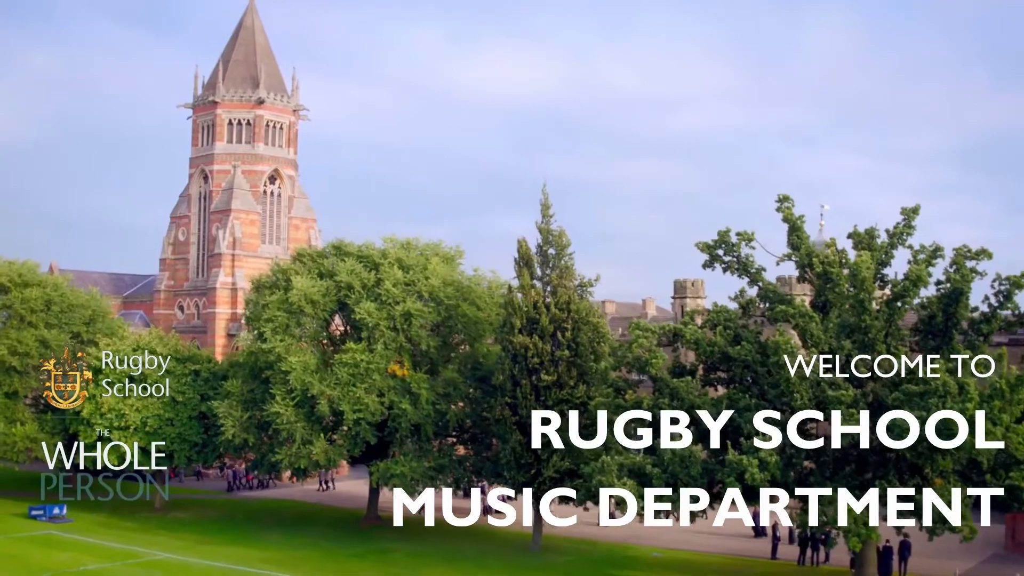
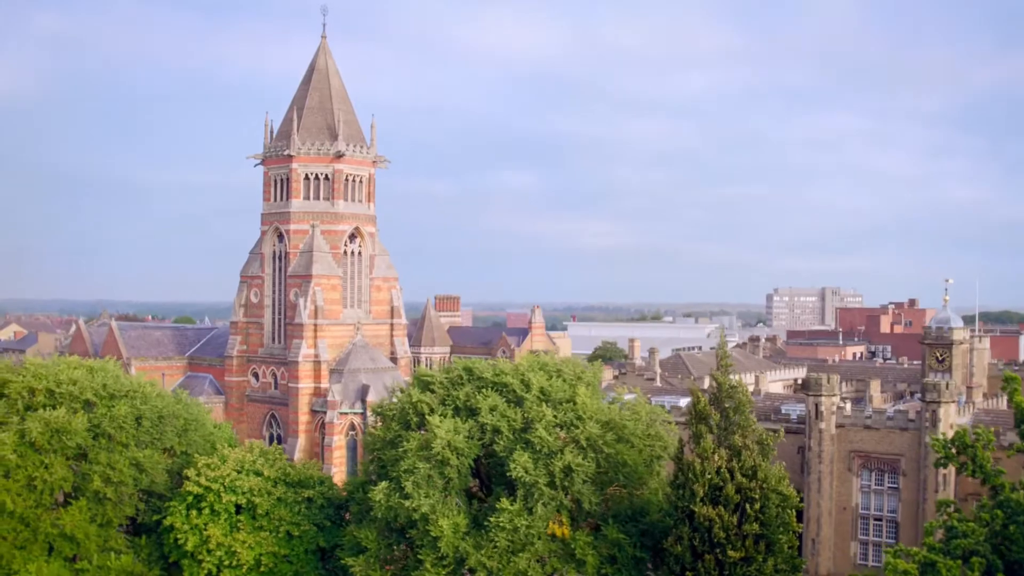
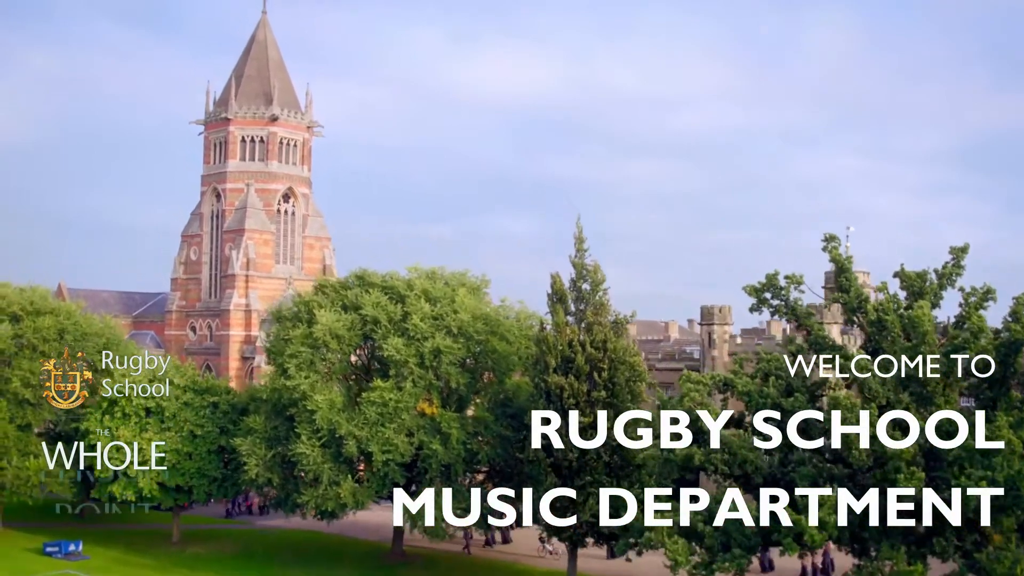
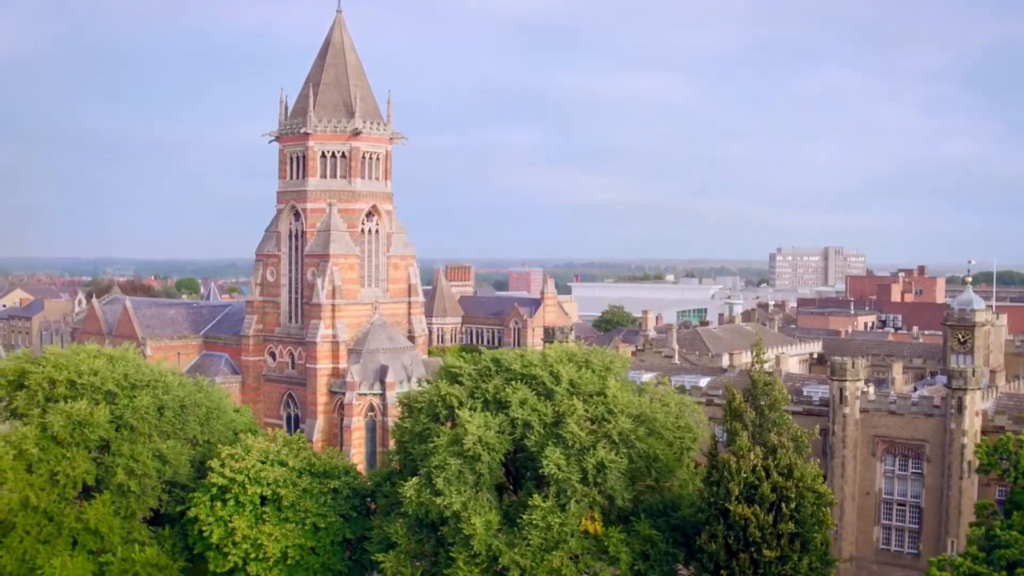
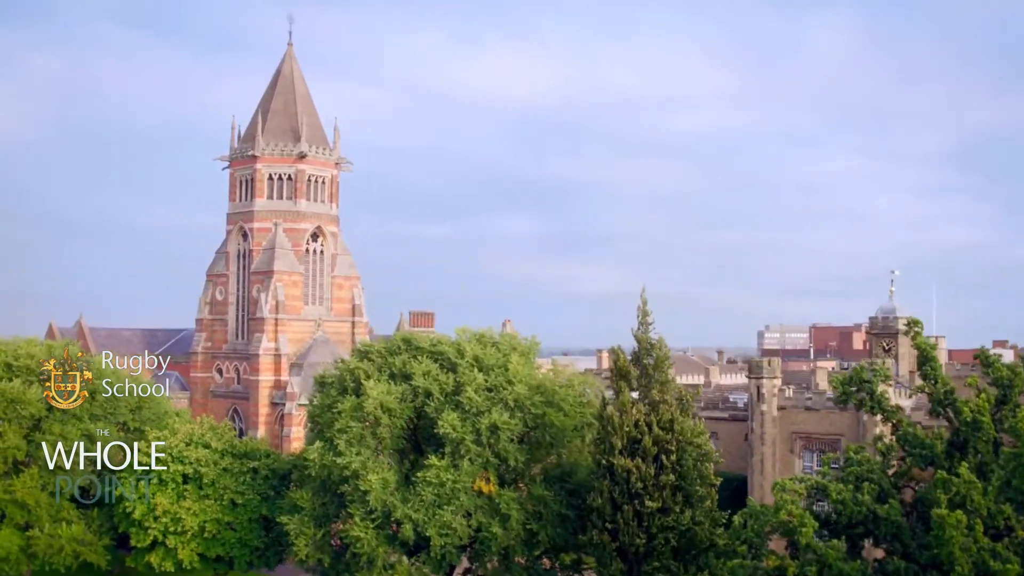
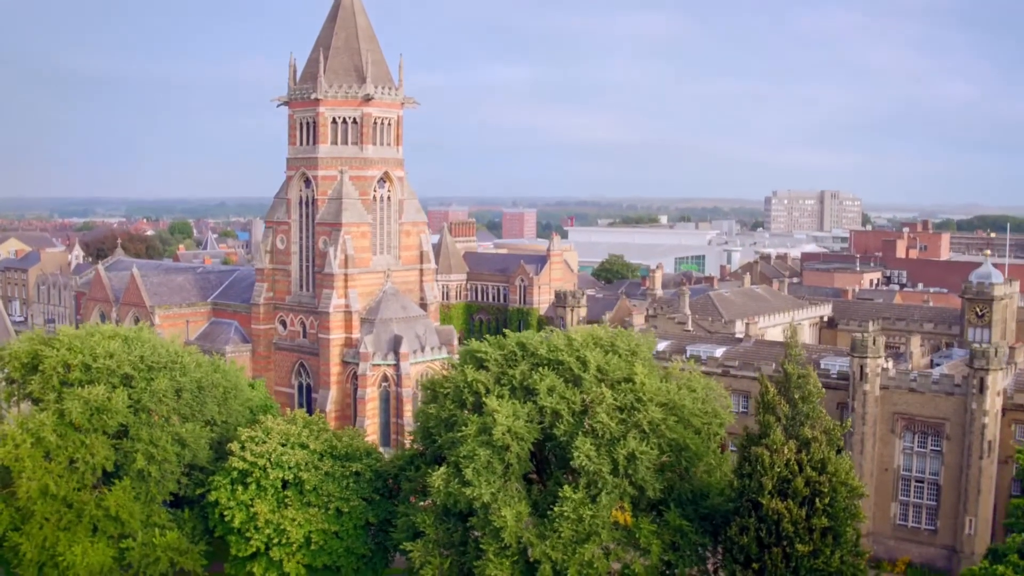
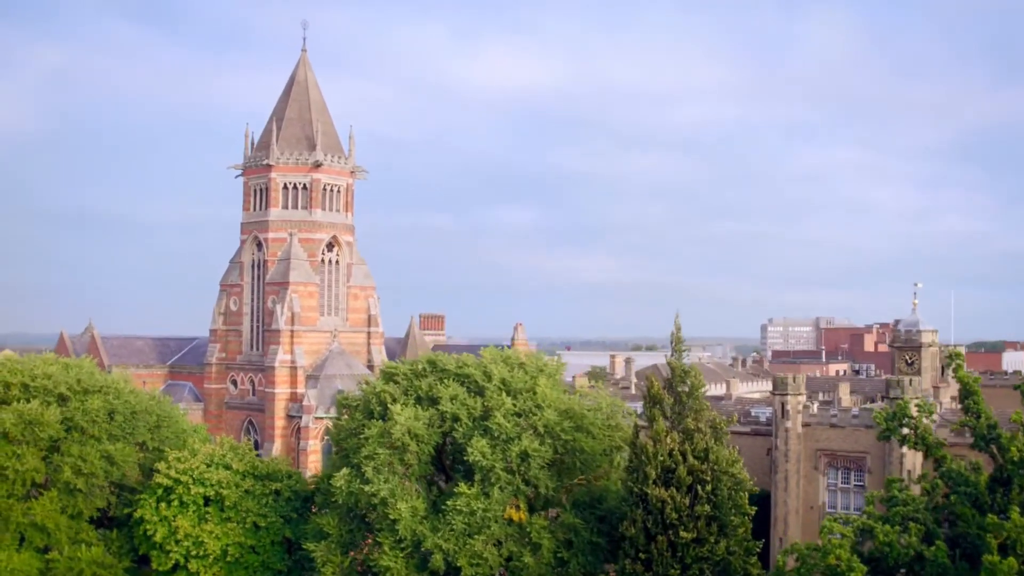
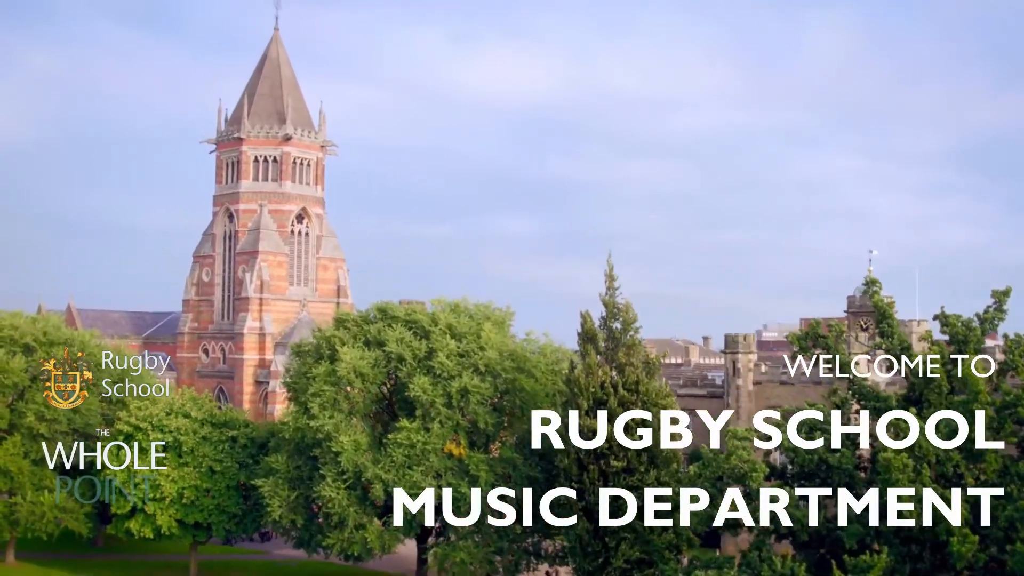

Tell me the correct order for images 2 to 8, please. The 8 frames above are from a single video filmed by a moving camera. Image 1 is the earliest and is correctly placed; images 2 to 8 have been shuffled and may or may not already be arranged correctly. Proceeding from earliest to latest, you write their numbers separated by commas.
3, 8, 5, 7, 2, 4, 6
